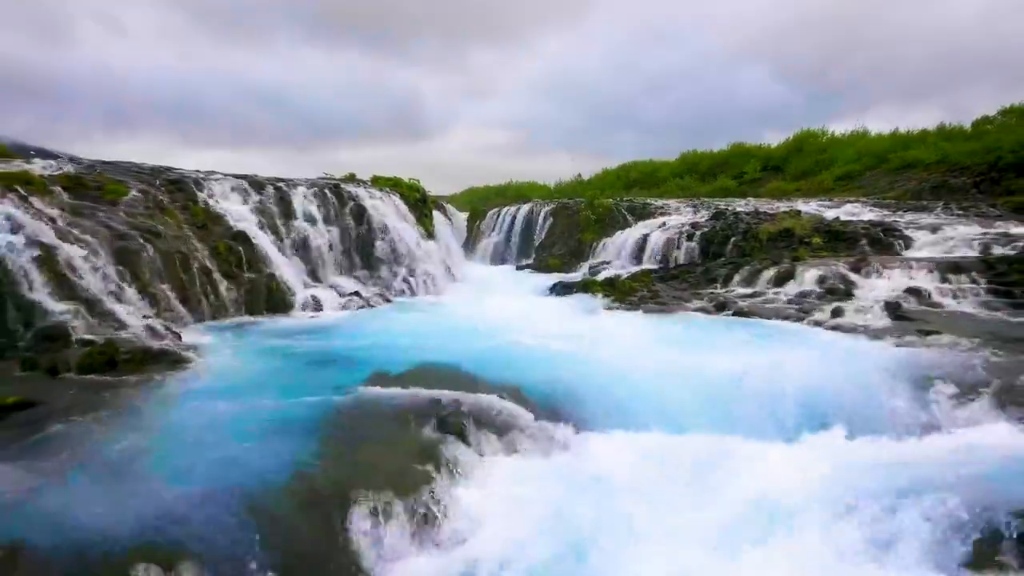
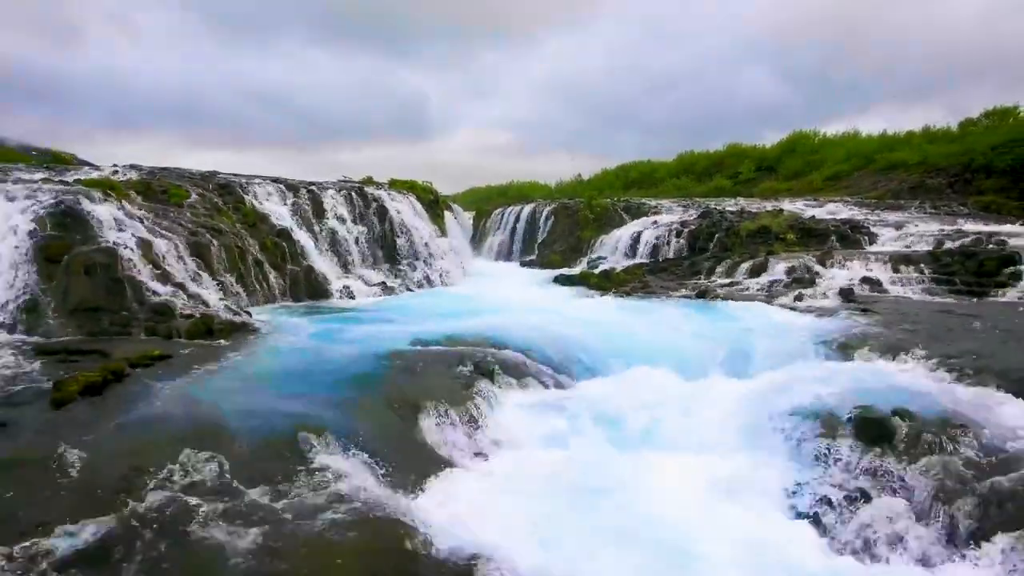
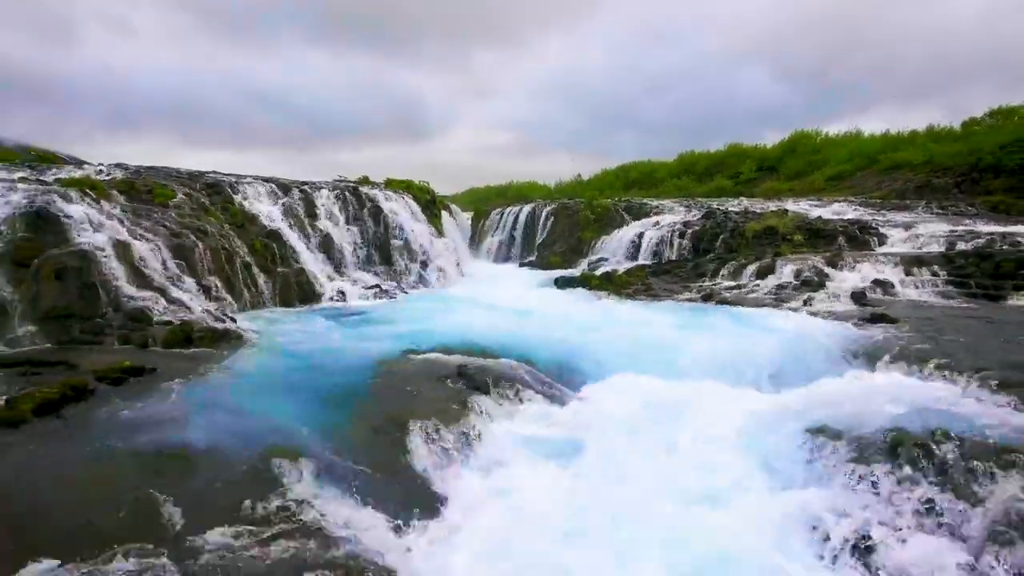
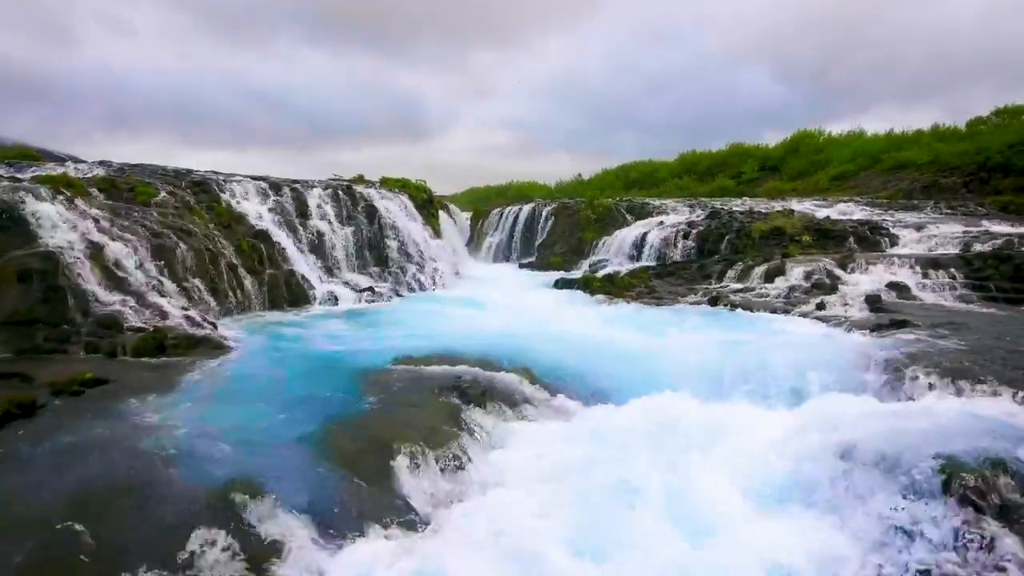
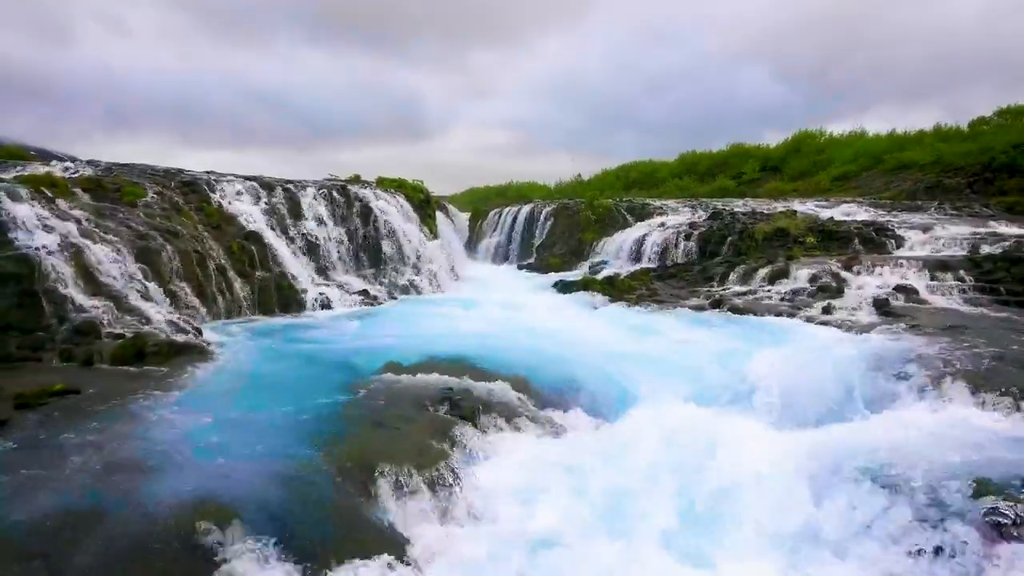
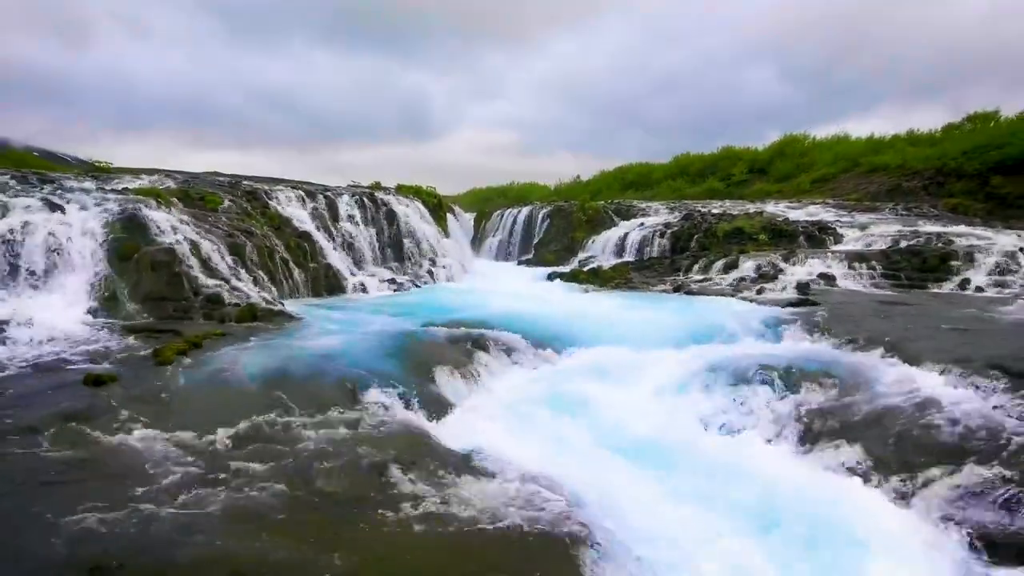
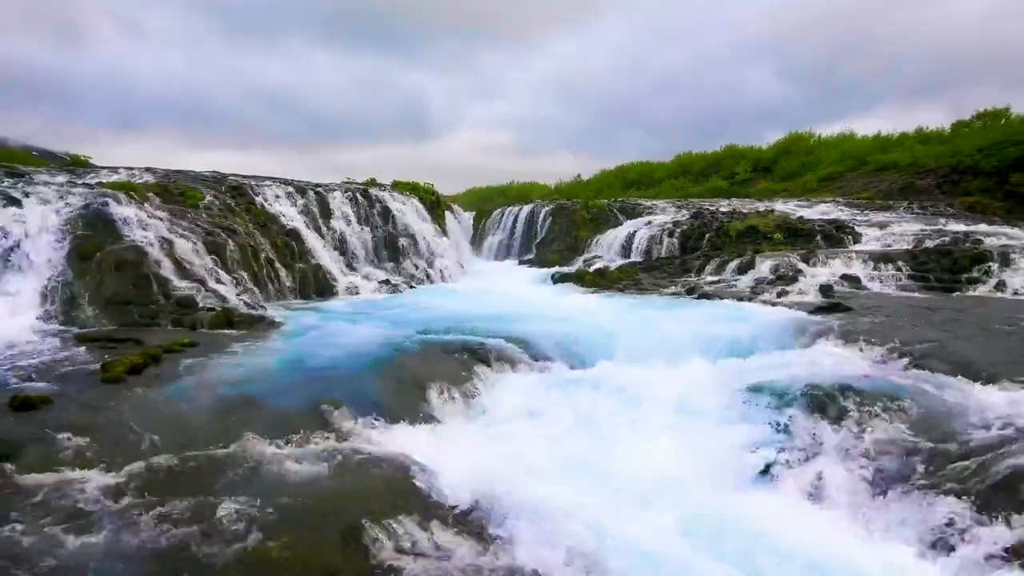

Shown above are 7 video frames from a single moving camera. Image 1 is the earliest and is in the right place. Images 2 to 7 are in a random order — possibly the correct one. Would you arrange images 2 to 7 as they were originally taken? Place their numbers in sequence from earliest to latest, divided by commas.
5, 4, 3, 2, 7, 6
